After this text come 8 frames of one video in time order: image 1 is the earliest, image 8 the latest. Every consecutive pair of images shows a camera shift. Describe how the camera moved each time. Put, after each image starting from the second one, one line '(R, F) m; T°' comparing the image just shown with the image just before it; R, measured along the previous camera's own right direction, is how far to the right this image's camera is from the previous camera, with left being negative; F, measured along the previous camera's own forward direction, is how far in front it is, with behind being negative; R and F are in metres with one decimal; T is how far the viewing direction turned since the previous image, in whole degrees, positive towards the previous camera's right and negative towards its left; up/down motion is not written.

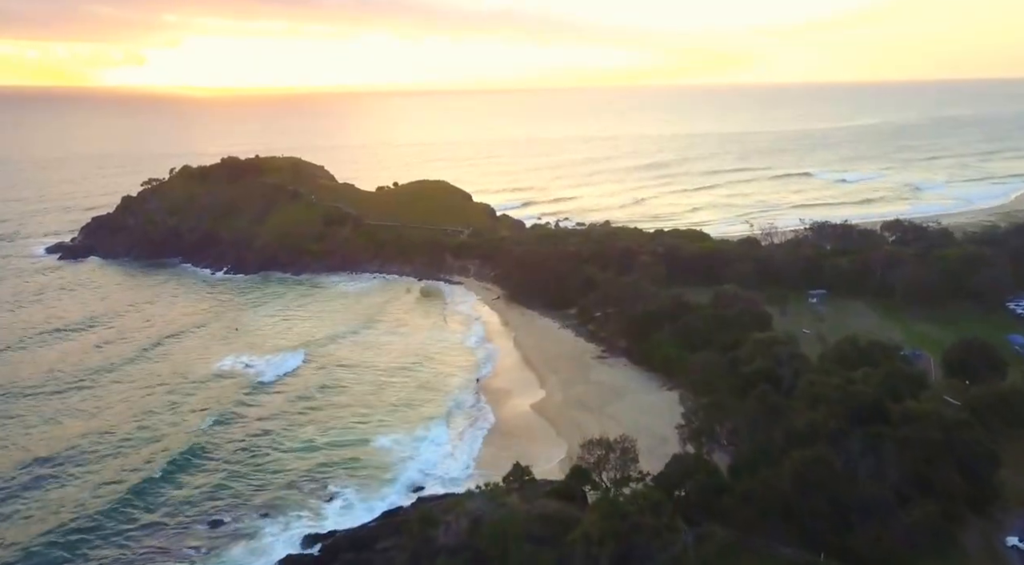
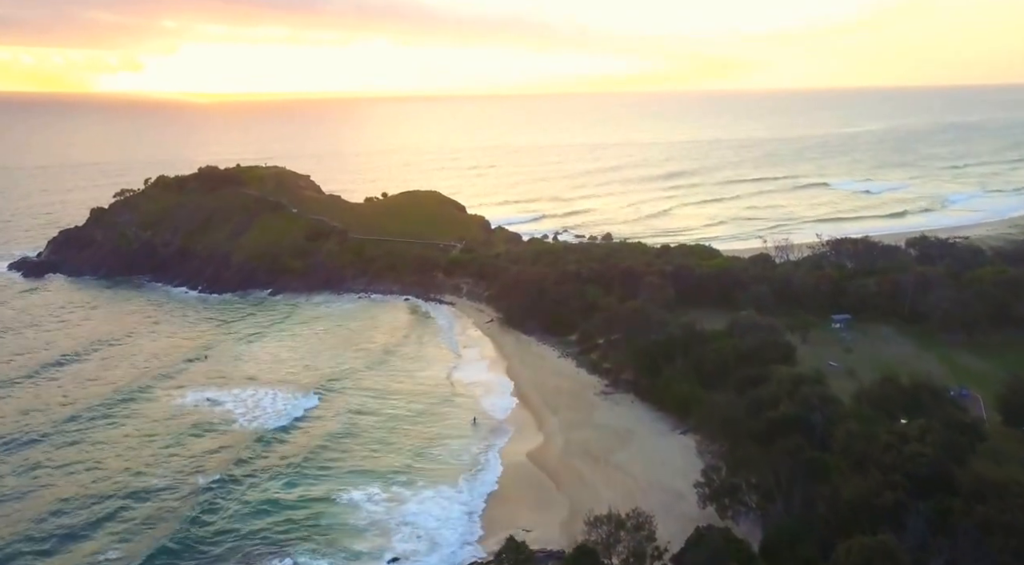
(+0.2, +5.1) m; 0°
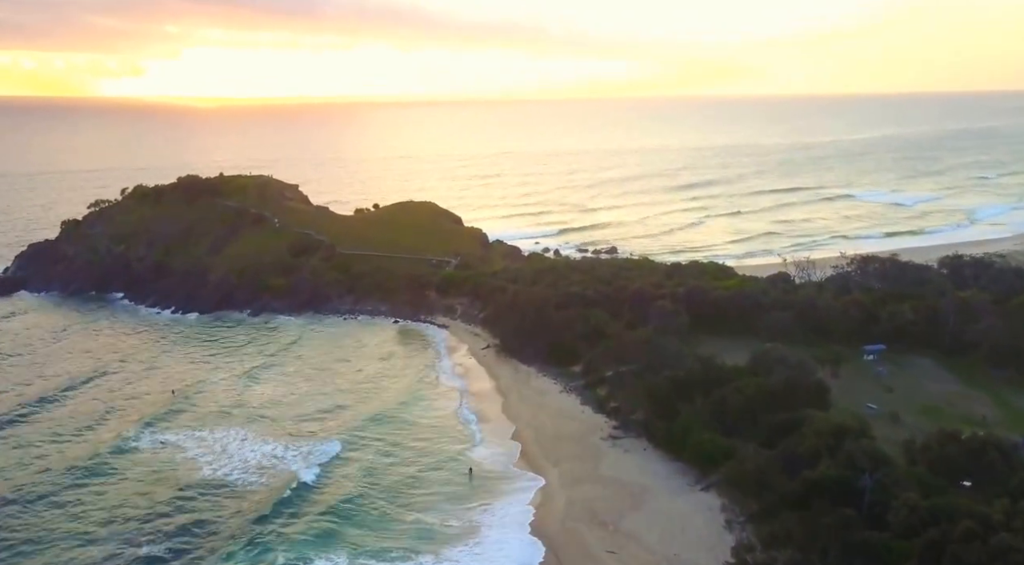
(+0.2, +5.2) m; 0°
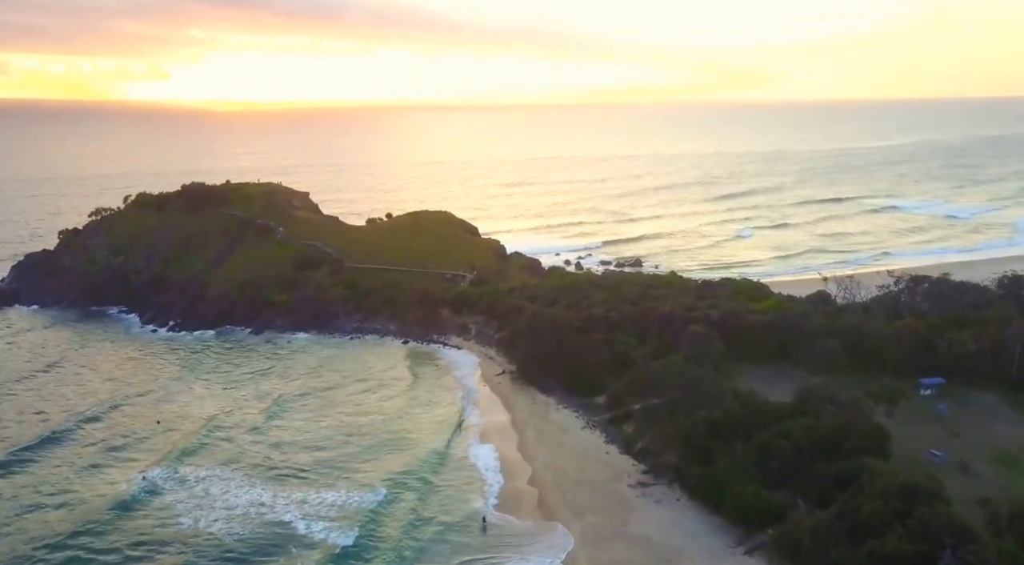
(+0.1, +4.3) m; -1°
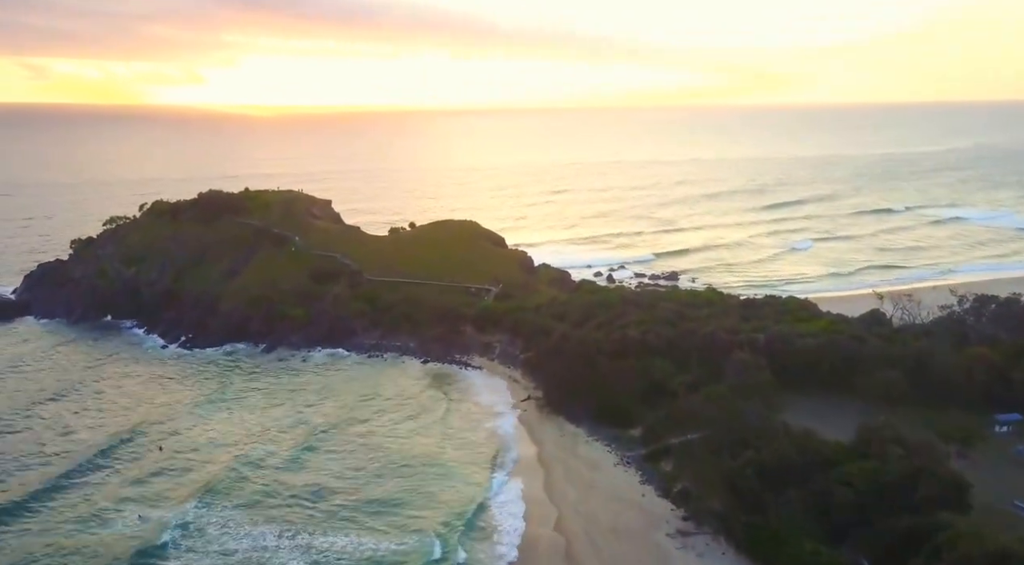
(+0.1, +3.7) m; -2°
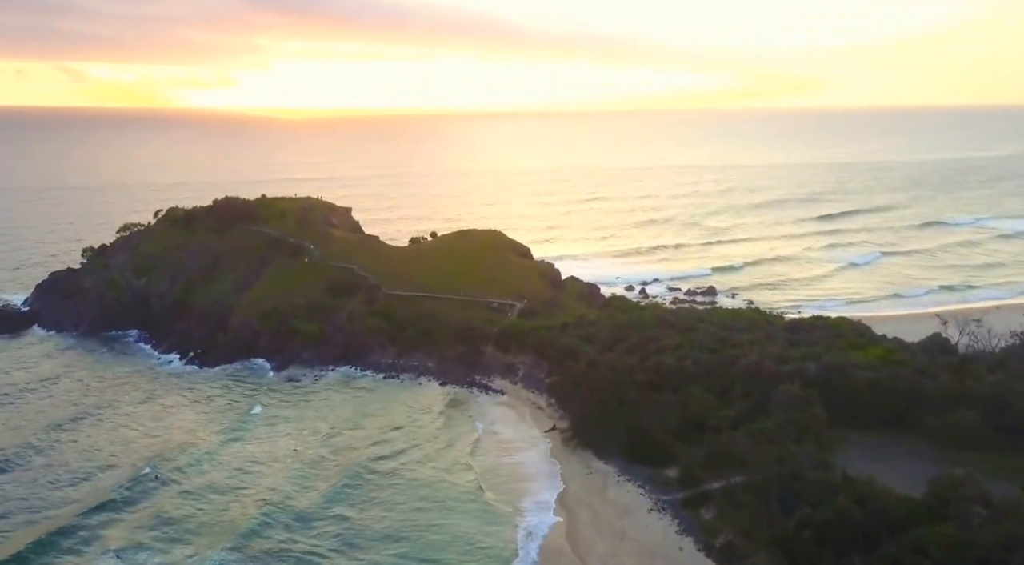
(+0.3, +3.9) m; -2°
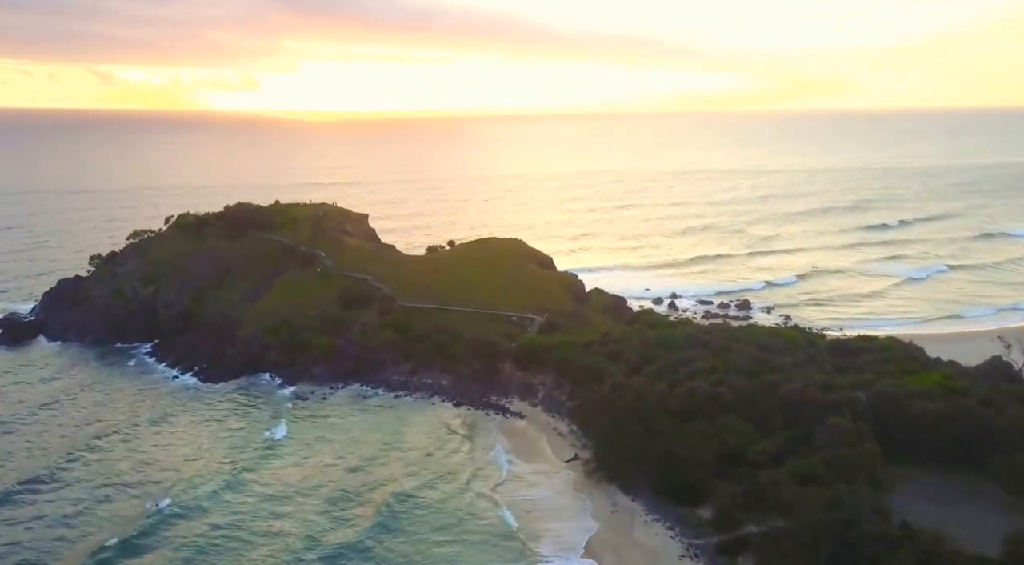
(+0.3, +3.3) m; -2°
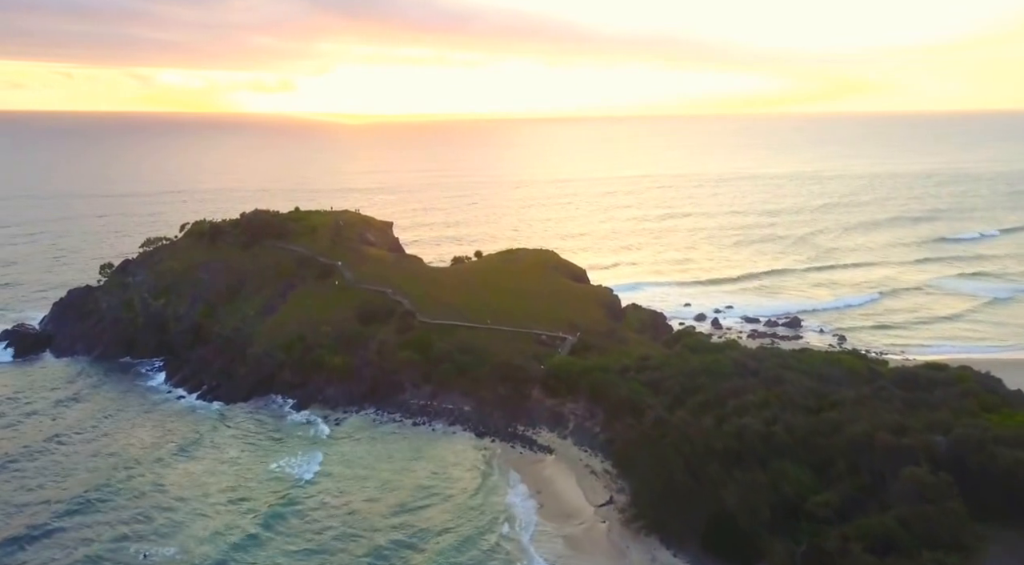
(+0.2, +4.1) m; -2°
